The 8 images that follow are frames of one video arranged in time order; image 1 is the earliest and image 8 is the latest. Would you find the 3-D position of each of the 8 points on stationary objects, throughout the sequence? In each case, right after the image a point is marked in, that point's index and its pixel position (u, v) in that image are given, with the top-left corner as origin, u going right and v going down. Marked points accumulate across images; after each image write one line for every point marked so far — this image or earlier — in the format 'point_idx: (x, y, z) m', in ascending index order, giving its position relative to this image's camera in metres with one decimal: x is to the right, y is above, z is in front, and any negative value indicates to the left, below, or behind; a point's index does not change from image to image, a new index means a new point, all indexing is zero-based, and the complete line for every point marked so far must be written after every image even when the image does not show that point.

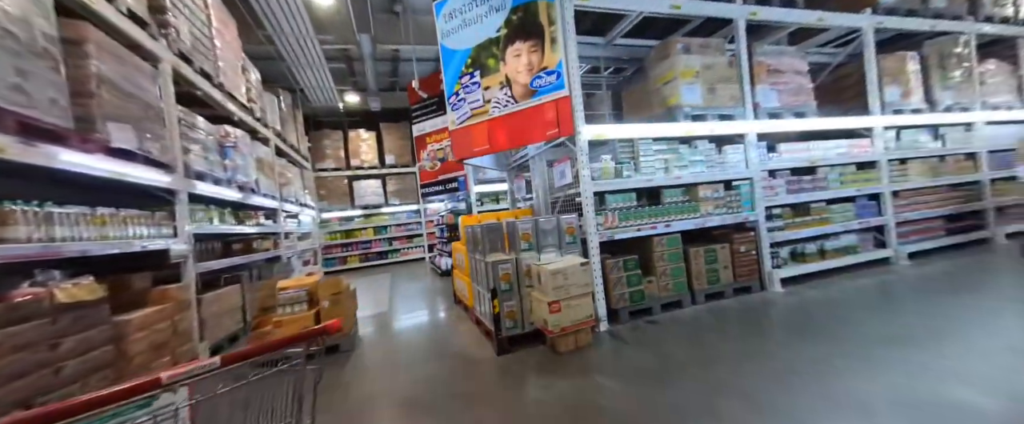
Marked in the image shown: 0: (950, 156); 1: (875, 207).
0: (+6.4, +0.8, +5.1) m
1: (+4.5, +0.1, +4.3) m
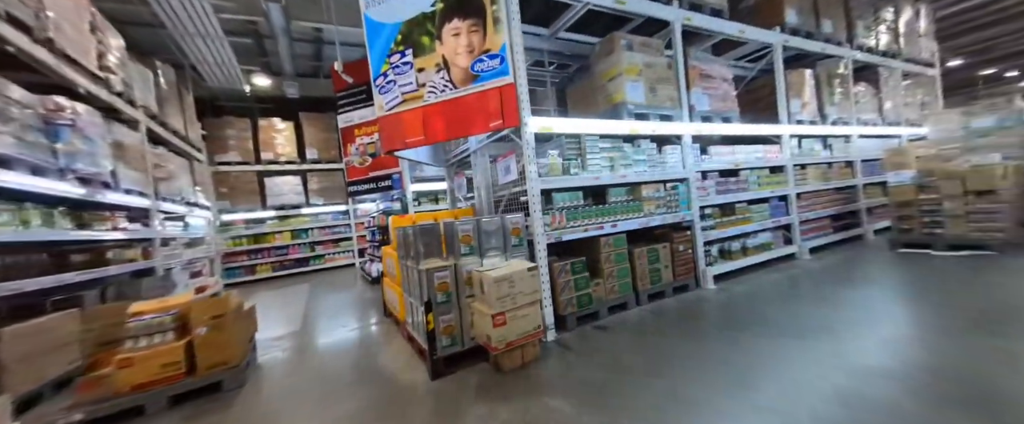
0: (+5.5, +0.8, +5.8) m
1: (+3.7, +0.1, +4.7) m
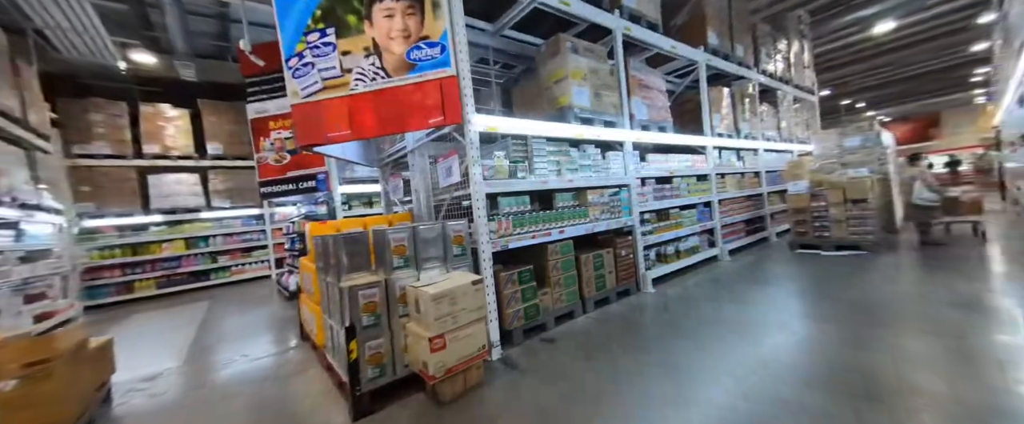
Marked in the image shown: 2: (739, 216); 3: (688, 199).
0: (+4.5, +0.7, +6.5) m
1: (+2.9, 0.0, +5.1) m
2: (+3.9, -0.1, +5.9) m
3: (+2.3, +0.2, +4.4) m
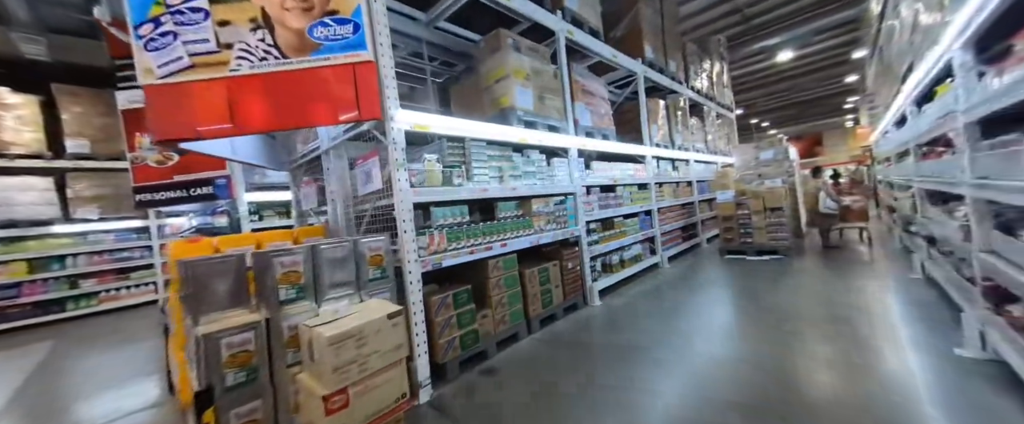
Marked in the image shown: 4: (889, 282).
0: (+3.4, +0.6, +6.9) m
1: (+2.1, -0.1, +5.2) m
2: (+2.9, -0.2, +6.1) m
3: (+1.5, +0.1, +4.4) m
4: (+4.2, -0.8, +3.8) m
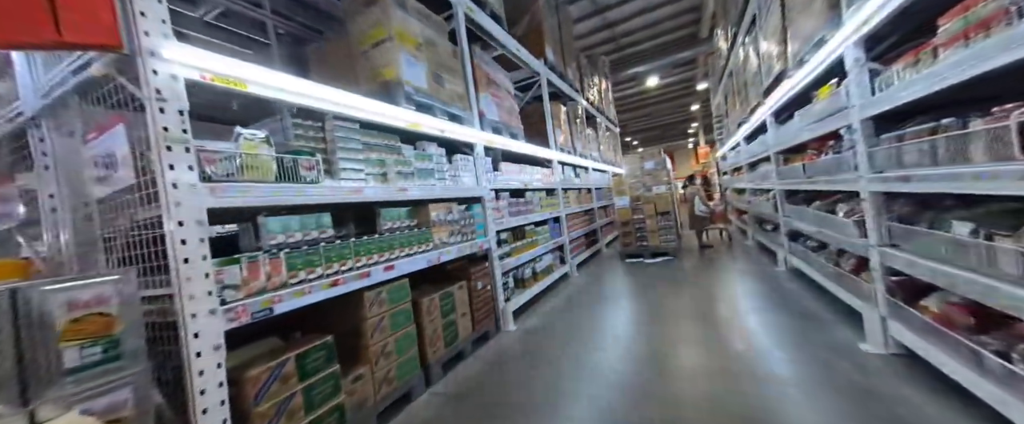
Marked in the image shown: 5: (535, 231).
0: (+1.4, +0.5, +7.0) m
1: (+0.7, -0.2, +5.0) m
2: (+1.2, -0.3, +6.1) m
3: (+0.3, 0.0, +4.1) m
4: (+3.1, -0.8, +4.2) m
5: (+0.3, -0.2, +3.9) m
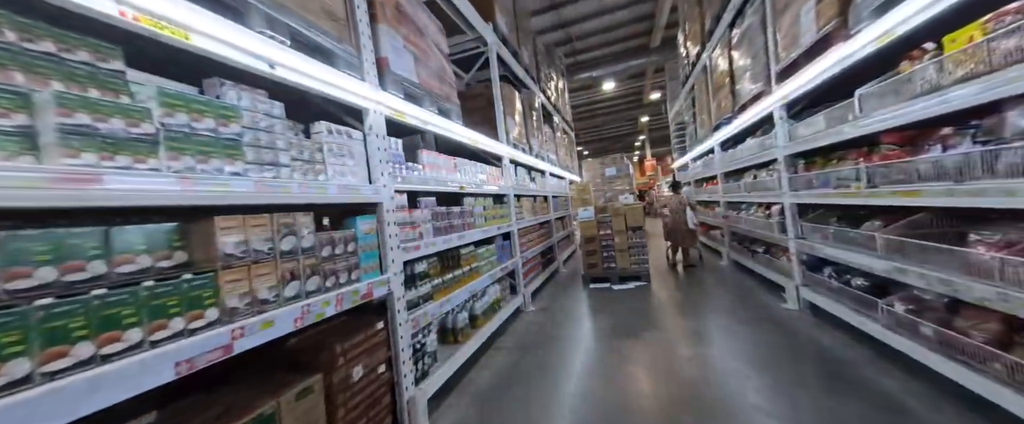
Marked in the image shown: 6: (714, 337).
0: (+0.4, +0.3, +6.0) m
1: (-0.1, -0.4, +3.9) m
2: (+0.4, -0.5, +5.1) m
3: (-0.2, -0.1, +3.0) m
4: (+2.4, -1.0, +3.5) m
5: (-0.3, -0.3, +2.8) m
6: (+1.7, -1.0, +2.9) m
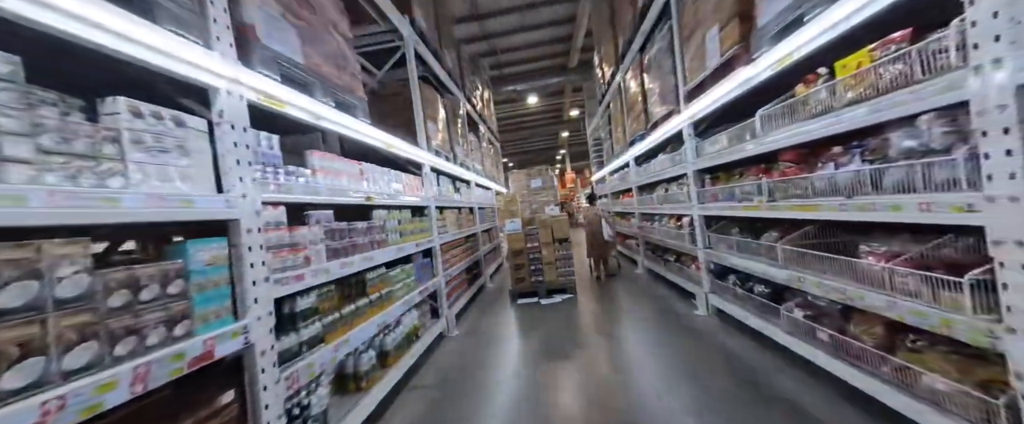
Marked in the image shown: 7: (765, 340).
0: (-0.8, +0.1, +5.7) m
1: (-0.9, -0.5, +3.5) m
2: (-0.7, -0.7, +4.8) m
3: (-0.9, -0.3, +2.6) m
4: (+1.7, -1.1, +3.6) m
5: (-0.9, -0.5, +2.4) m
6: (+1.1, -1.2, +2.9) m
7: (+2.1, -1.0, +2.8) m
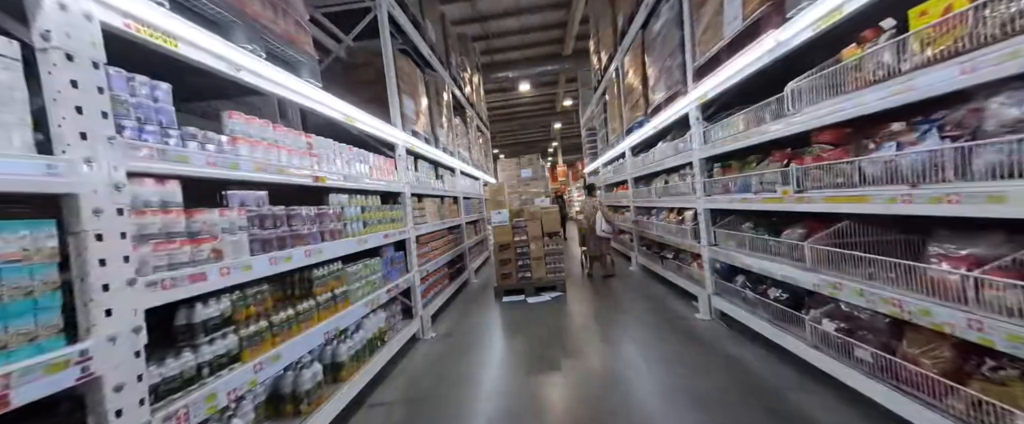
0: (-1.0, +0.2, +5.3) m
1: (-1.0, -0.4, +3.1) m
2: (-0.9, -0.5, +4.4) m
3: (-1.0, -0.2, +2.2) m
4: (+1.5, -1.0, +3.3) m
5: (-1.0, -0.4, +2.0) m
6: (+0.9, -1.1, +2.6) m
7: (+1.9, -1.0, +2.5) m
